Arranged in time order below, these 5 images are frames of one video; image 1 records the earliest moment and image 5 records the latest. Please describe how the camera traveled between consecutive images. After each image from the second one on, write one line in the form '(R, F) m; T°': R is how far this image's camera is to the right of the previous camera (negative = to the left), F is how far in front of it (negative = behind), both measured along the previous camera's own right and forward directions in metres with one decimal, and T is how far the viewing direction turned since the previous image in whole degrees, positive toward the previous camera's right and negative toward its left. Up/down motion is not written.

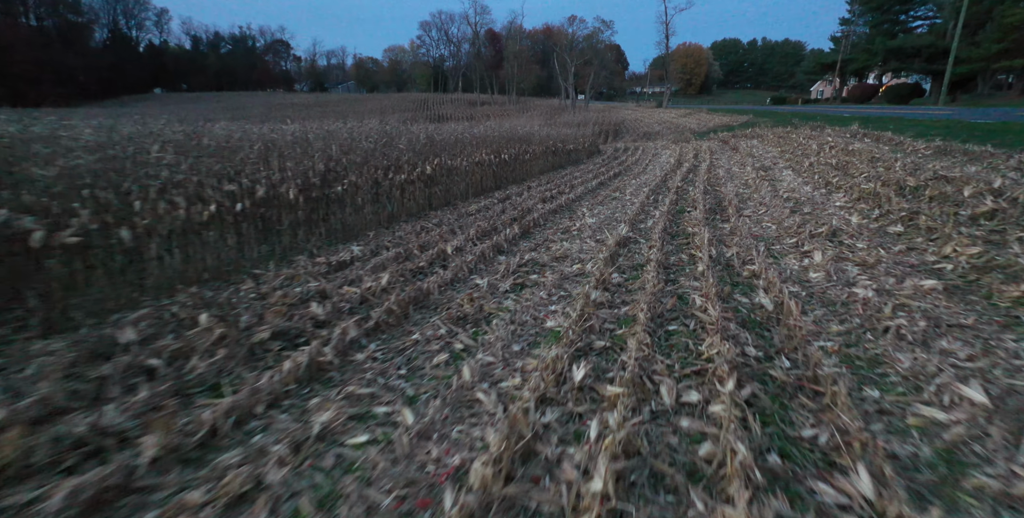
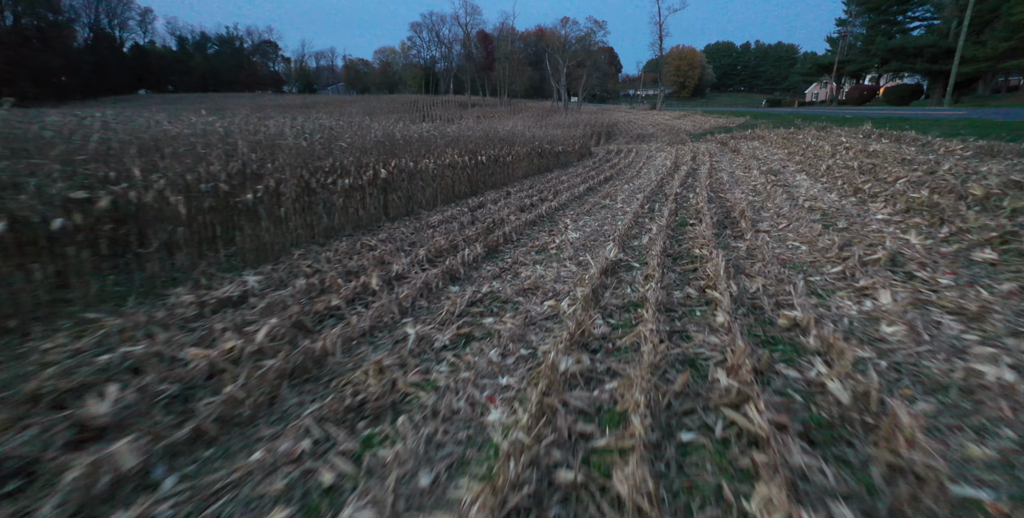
(+0.3, +1.2) m; +1°
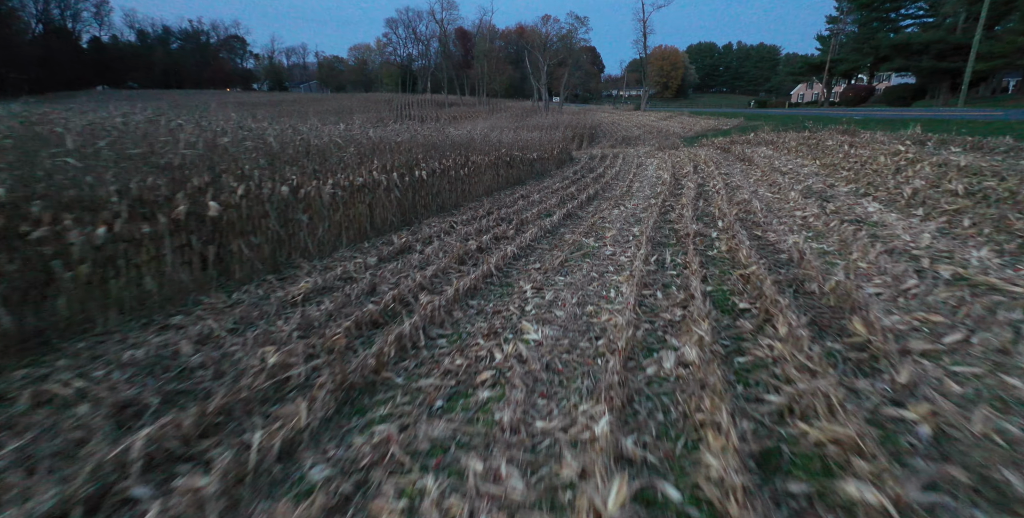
(+0.6, +2.9) m; +2°
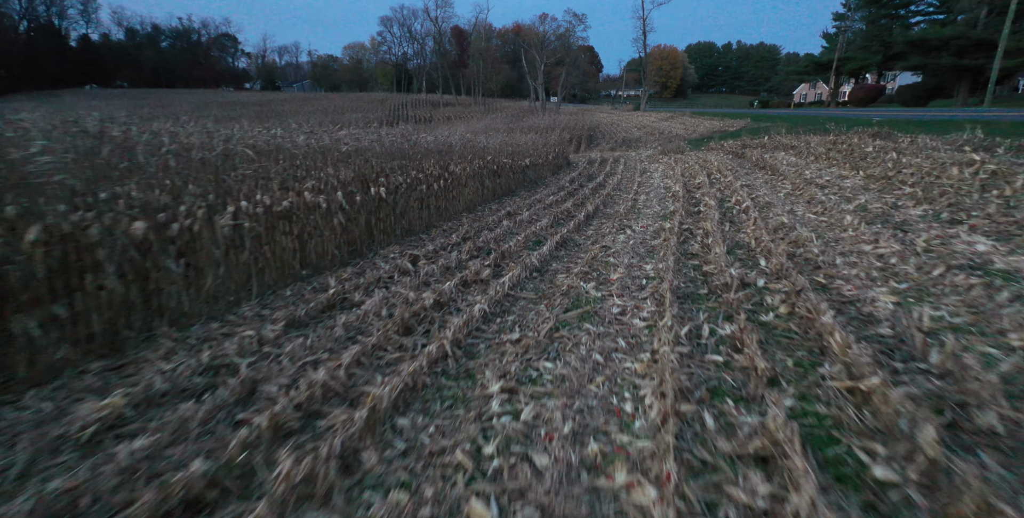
(+0.3, +1.7) m; 0°
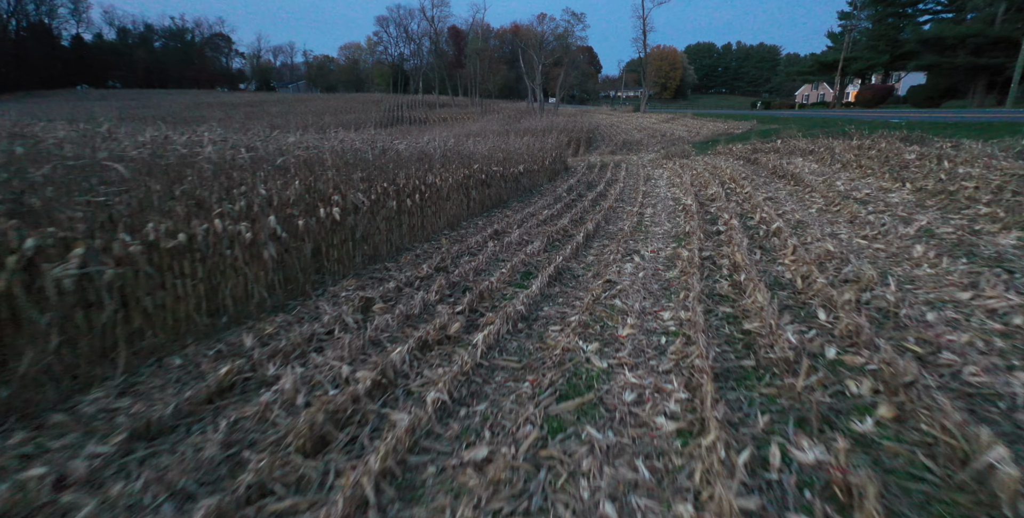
(+0.2, +1.3) m; 0°
